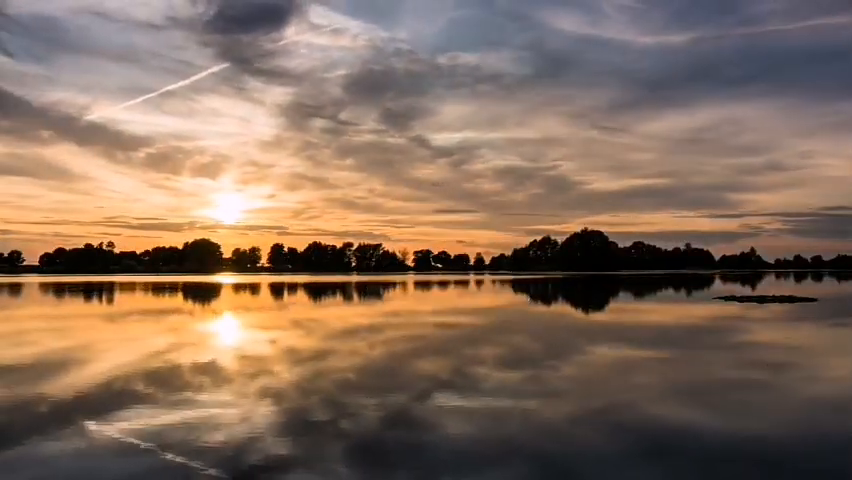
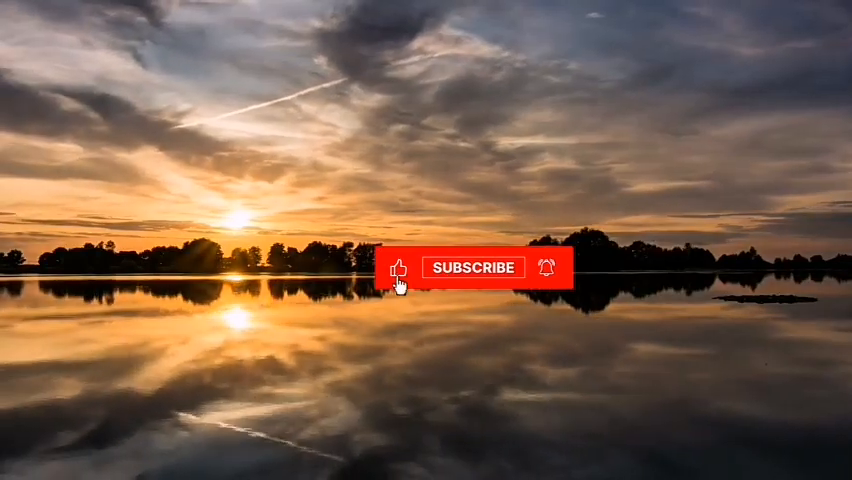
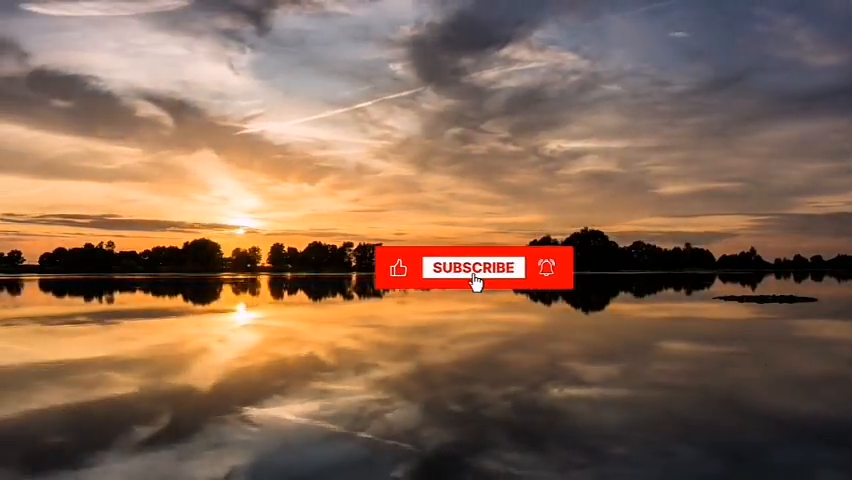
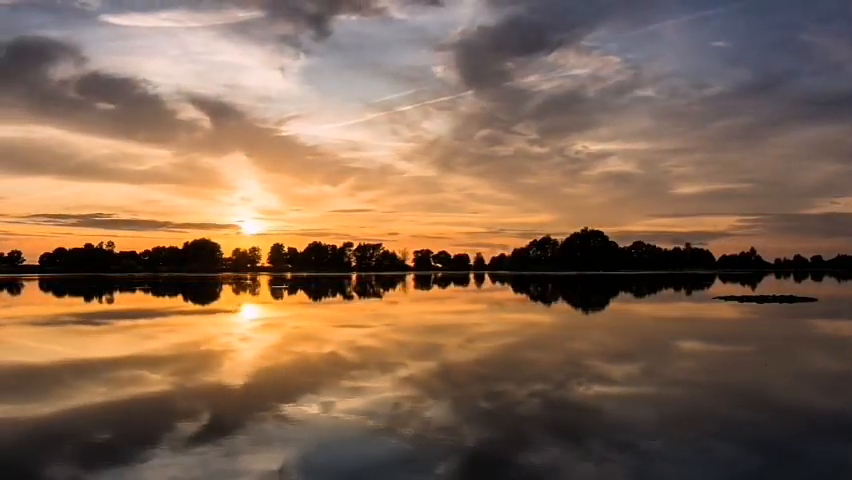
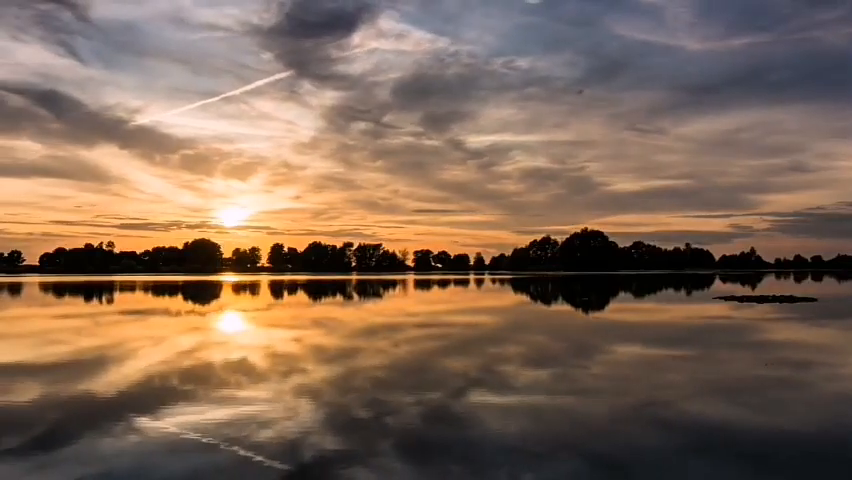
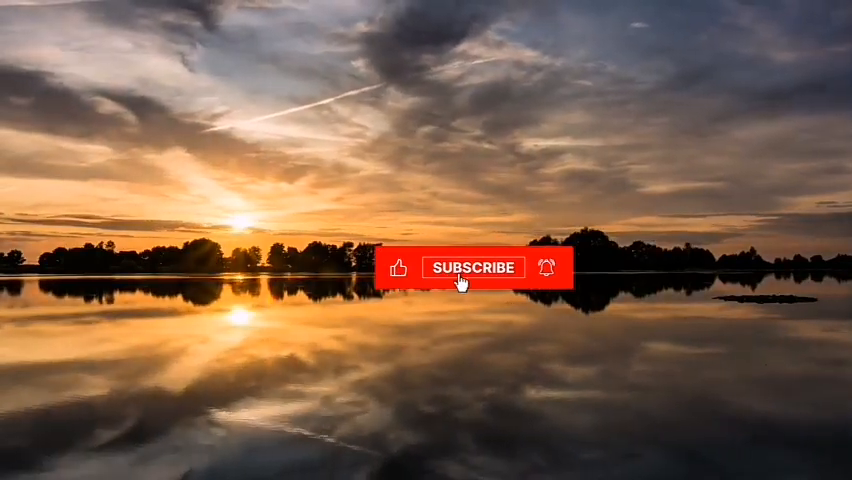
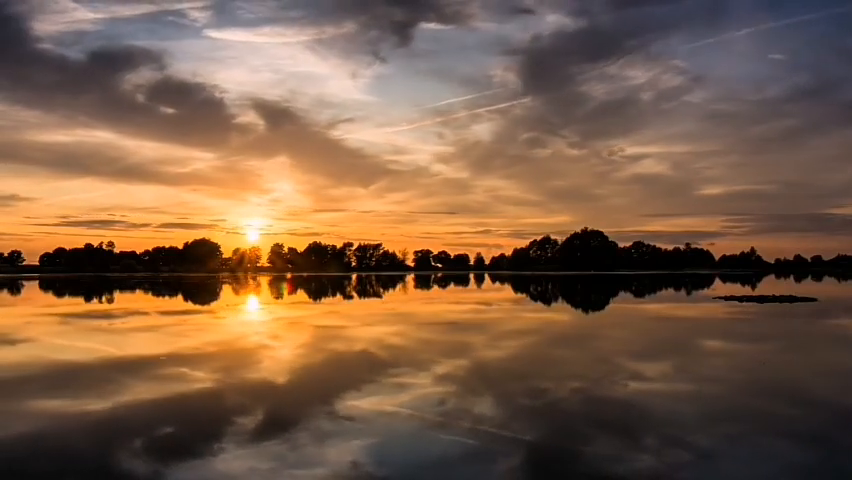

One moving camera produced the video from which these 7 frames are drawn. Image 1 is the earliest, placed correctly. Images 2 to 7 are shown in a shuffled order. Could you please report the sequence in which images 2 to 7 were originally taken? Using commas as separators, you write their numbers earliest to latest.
5, 2, 6, 3, 4, 7
